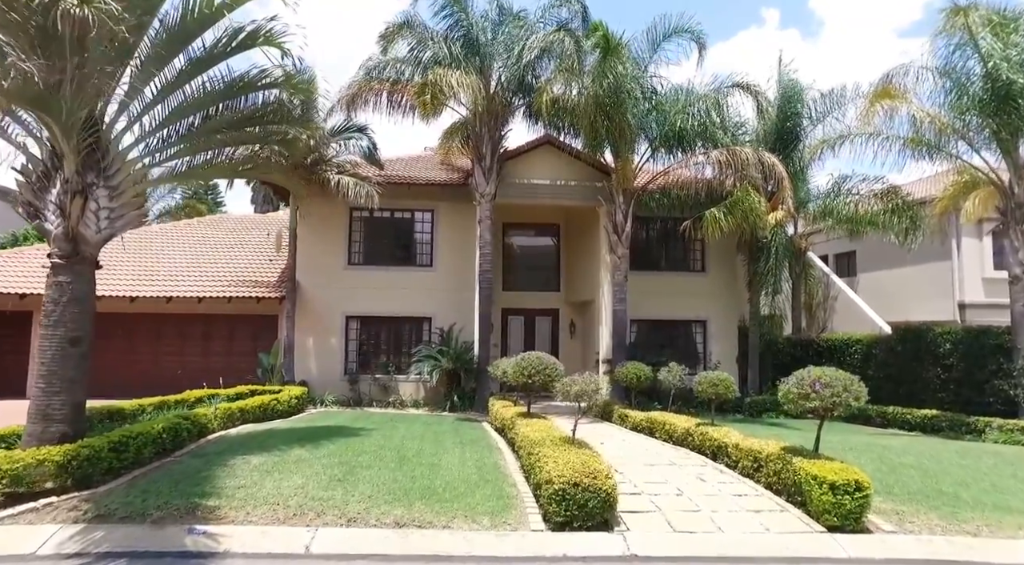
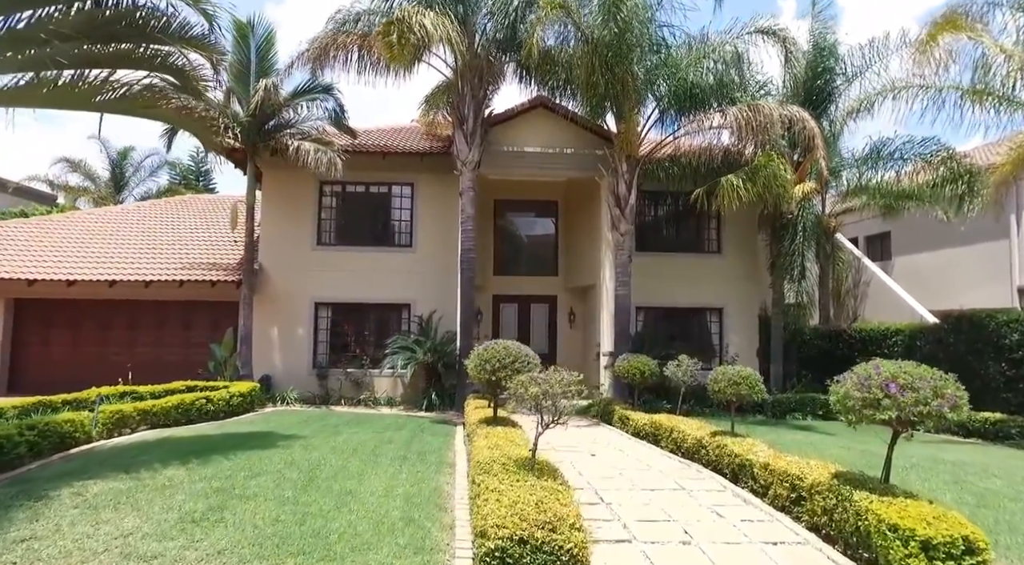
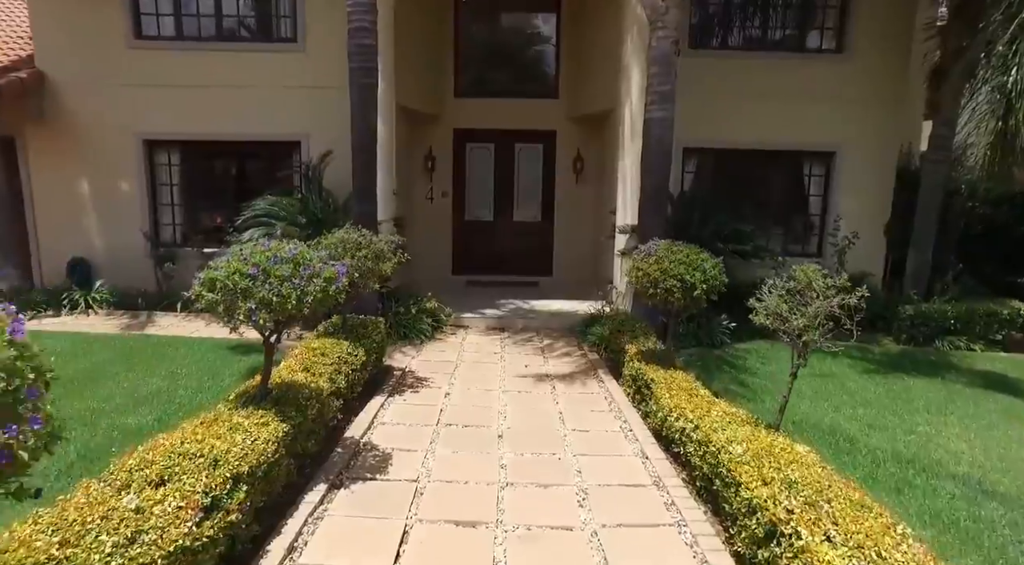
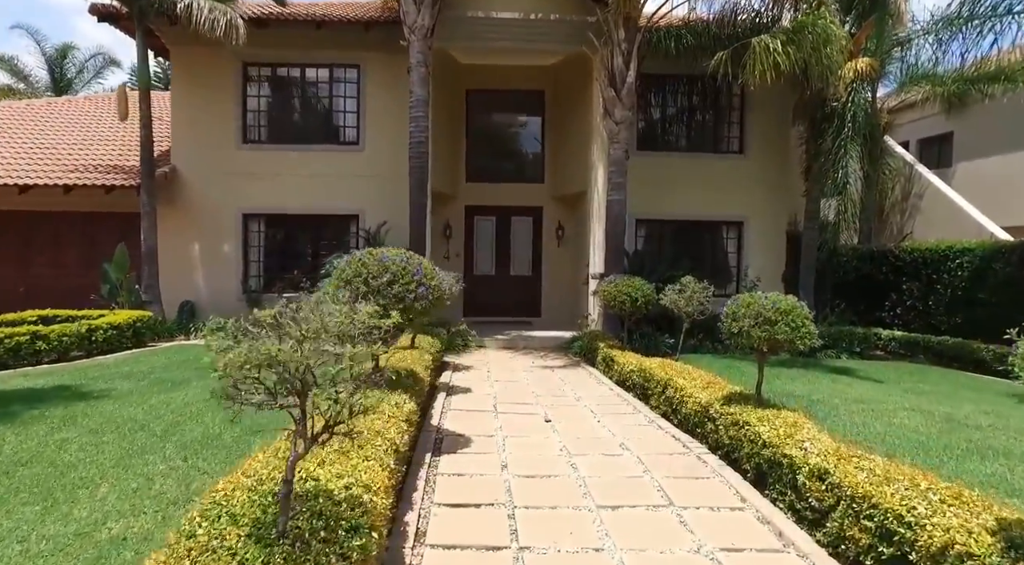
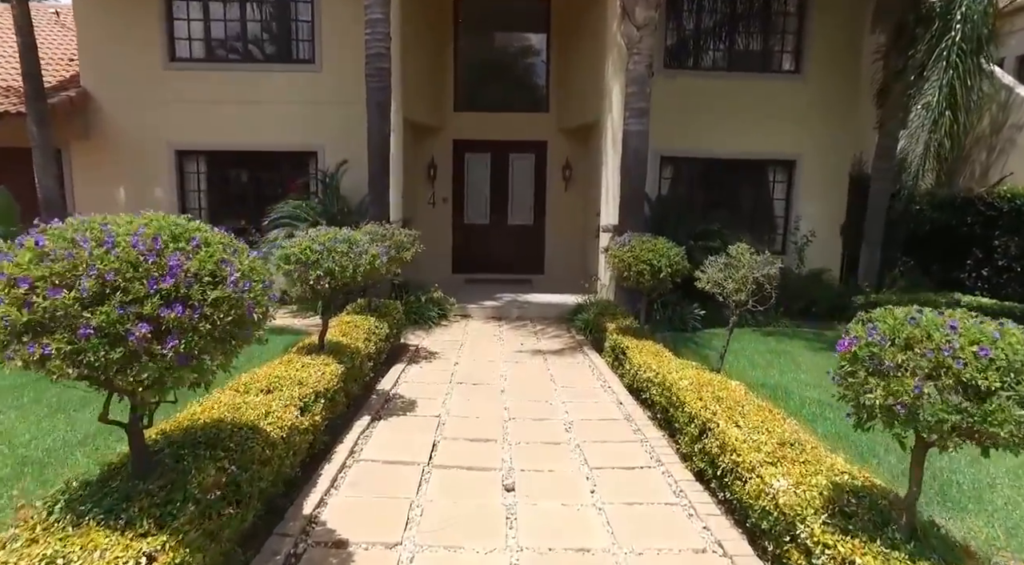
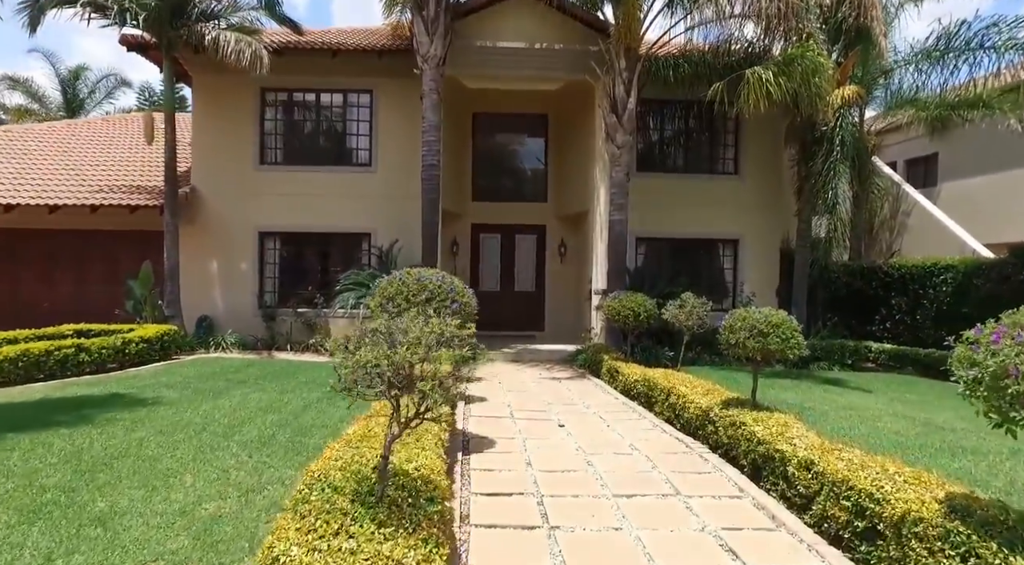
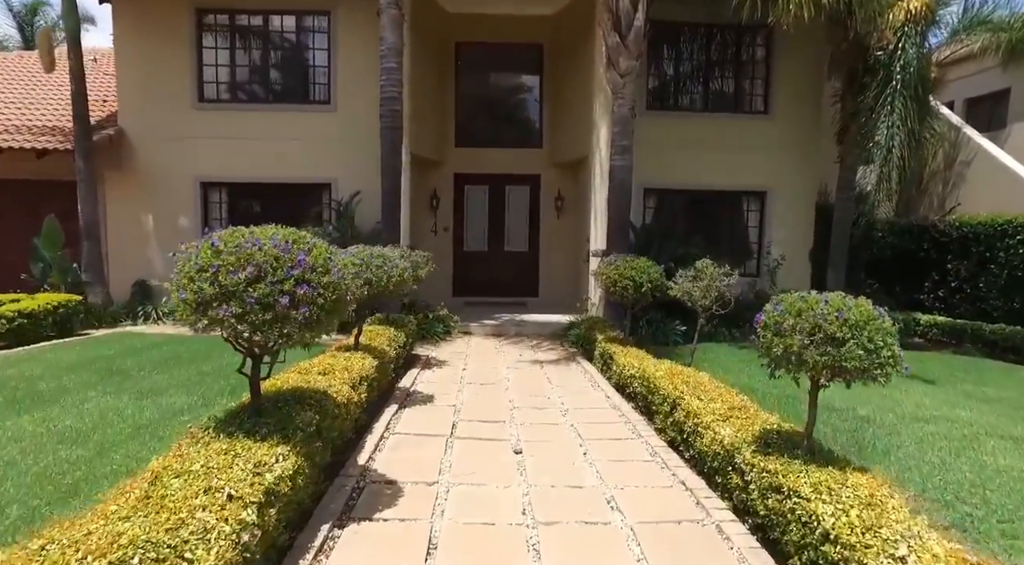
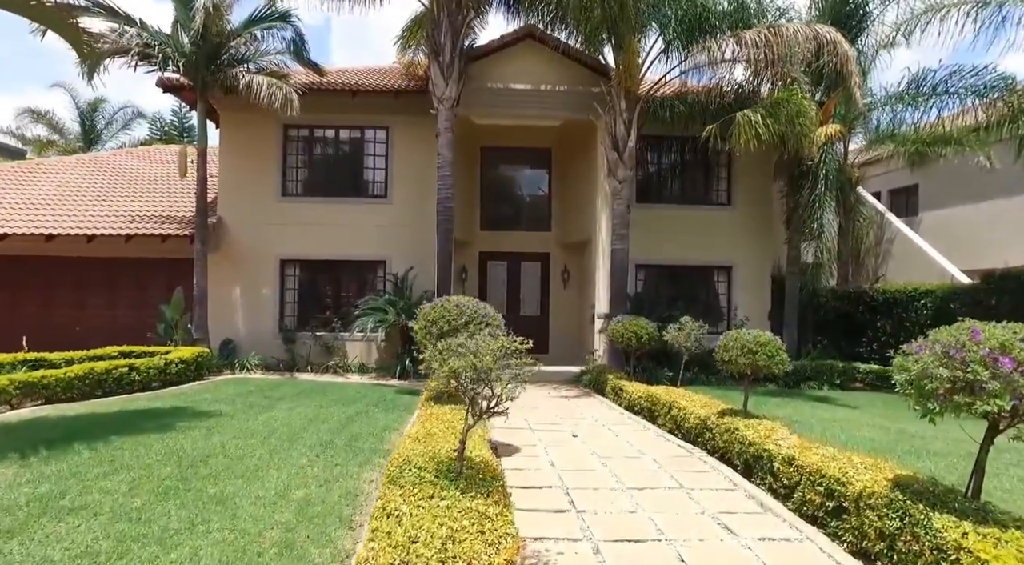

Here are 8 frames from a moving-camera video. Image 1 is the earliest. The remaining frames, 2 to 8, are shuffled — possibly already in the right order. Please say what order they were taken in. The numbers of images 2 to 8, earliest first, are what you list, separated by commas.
2, 8, 6, 4, 7, 5, 3
